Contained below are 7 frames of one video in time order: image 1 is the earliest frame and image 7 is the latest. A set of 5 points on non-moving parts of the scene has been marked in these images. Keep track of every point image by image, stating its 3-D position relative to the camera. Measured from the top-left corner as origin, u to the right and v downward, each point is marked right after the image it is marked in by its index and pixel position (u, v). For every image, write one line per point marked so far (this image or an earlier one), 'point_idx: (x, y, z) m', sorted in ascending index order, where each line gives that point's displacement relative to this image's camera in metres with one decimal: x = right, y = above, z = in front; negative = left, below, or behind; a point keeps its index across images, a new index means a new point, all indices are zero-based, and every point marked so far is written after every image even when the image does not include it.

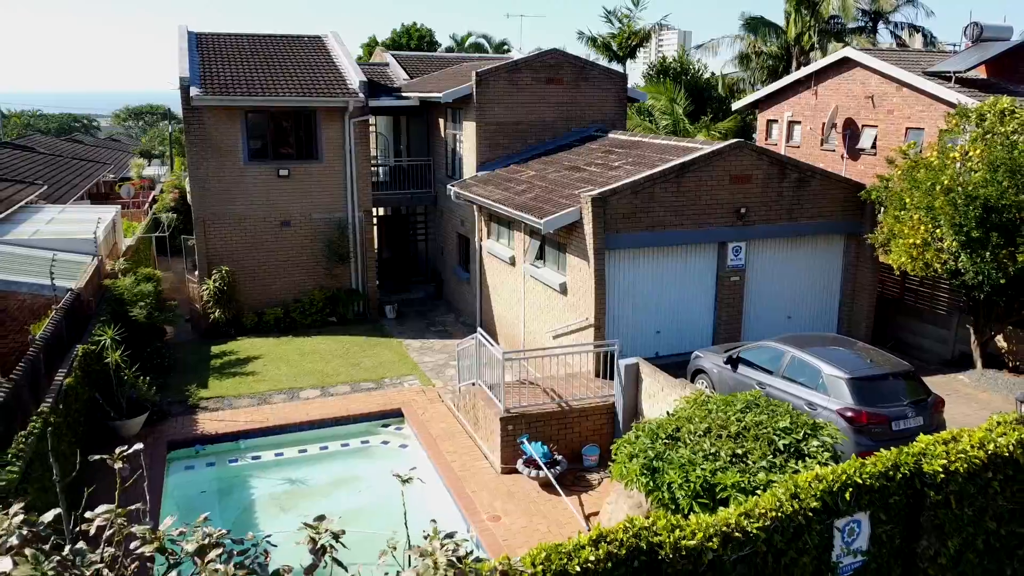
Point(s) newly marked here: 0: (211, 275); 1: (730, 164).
0: (-5.8, +0.2, +15.7) m
1: (+3.1, +1.8, +11.6) m
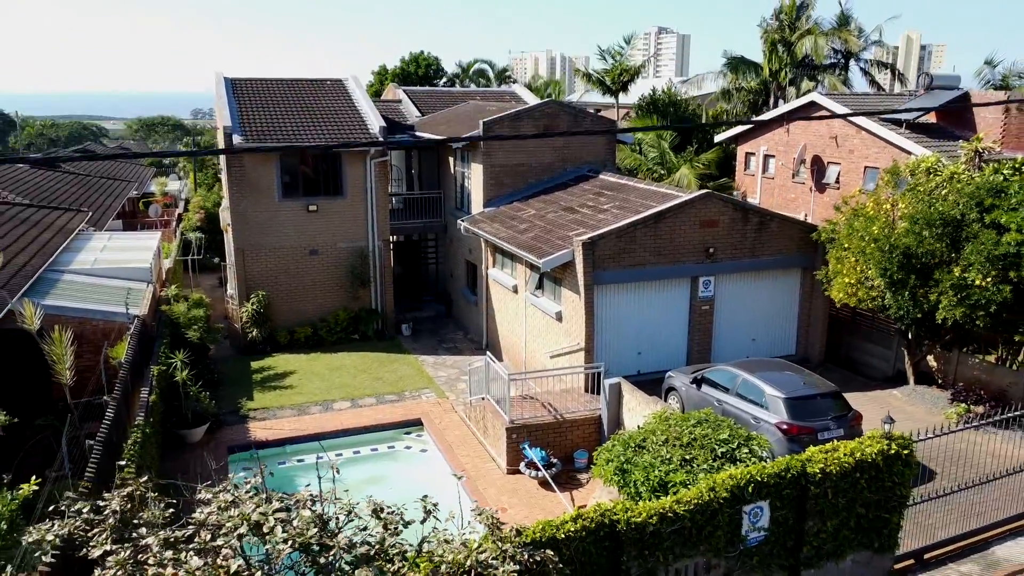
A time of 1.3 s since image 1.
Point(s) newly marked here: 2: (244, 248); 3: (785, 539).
0: (-5.7, -0.2, +17.8) m
1: (+3.1, +1.3, +13.7) m
2: (-5.8, +0.9, +17.7) m
3: (+2.4, -2.2, +7.2) m
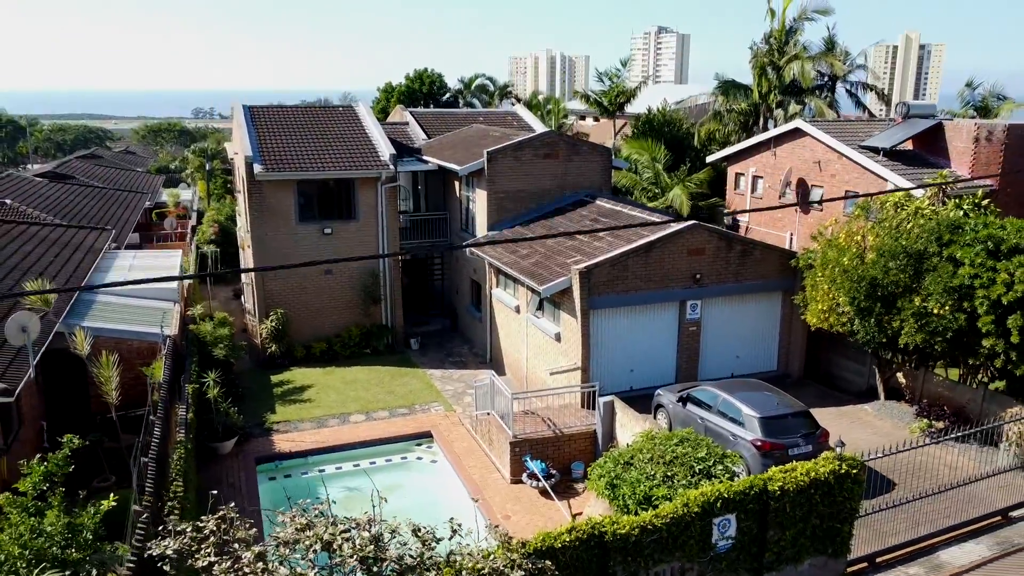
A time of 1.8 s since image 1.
0: (-5.7, -0.7, +19.0) m
1: (+3.2, +0.9, +14.9) m
2: (-5.8, +0.4, +18.9) m
3: (+2.5, -2.7, +8.4) m
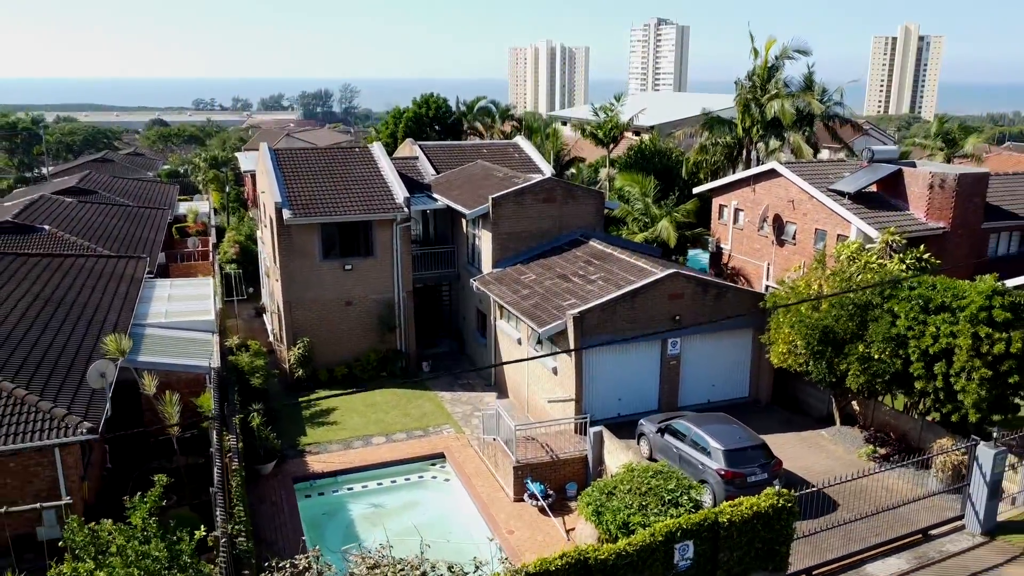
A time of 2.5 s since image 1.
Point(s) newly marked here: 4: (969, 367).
0: (-5.6, -1.4, +21.2) m
1: (+3.3, 0.0, +17.0) m
2: (-5.7, -0.4, +21.0) m
3: (+2.5, -3.6, +10.6) m
4: (+7.5, -1.3, +13.4) m
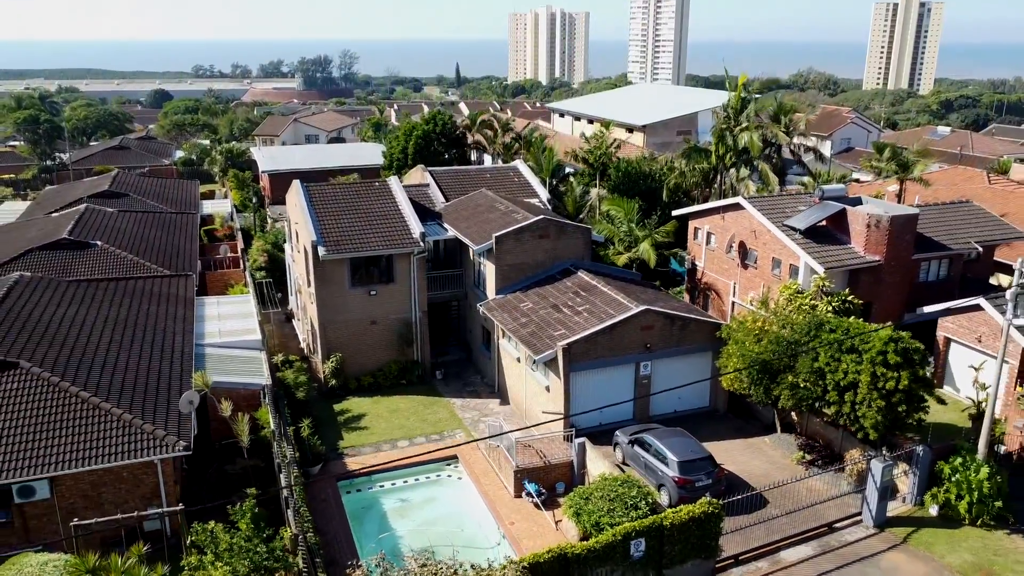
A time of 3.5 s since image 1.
0: (-5.6, -2.1, +25.0) m
1: (+3.3, -0.8, +20.8) m
2: (-5.7, -1.0, +24.8) m
3: (+2.5, -4.7, +14.5) m
4: (+7.5, -2.3, +17.2) m
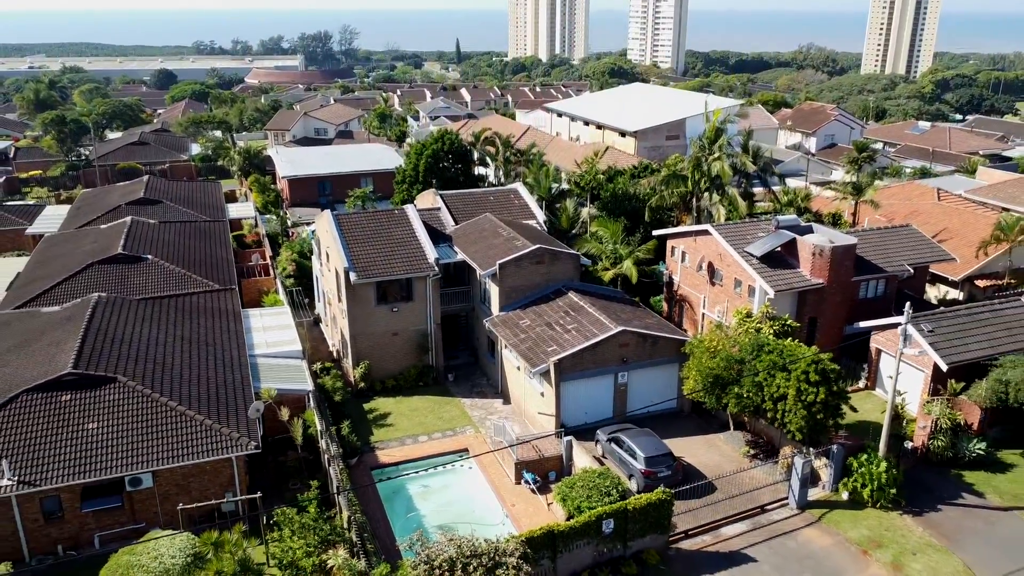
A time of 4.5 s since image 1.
0: (-5.6, -2.8, +29.6) m
1: (+3.3, -1.6, +25.3) m
2: (-5.7, -1.7, +29.3) m
3: (+2.6, -5.7, +19.2) m
4: (+7.5, -3.2, +21.8) m
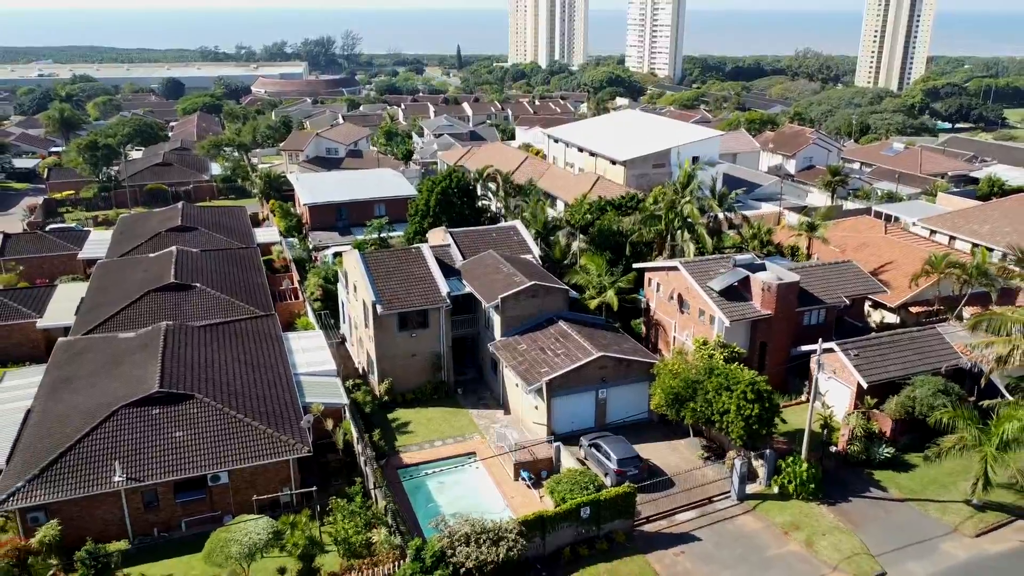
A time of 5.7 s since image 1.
0: (-5.6, -4.0, +35.2) m
1: (+3.3, -2.8, +31.0) m
2: (-5.7, -2.9, +35.0) m
3: (+2.5, -7.0, +24.9) m
4: (+7.5, -4.4, +27.5) m
